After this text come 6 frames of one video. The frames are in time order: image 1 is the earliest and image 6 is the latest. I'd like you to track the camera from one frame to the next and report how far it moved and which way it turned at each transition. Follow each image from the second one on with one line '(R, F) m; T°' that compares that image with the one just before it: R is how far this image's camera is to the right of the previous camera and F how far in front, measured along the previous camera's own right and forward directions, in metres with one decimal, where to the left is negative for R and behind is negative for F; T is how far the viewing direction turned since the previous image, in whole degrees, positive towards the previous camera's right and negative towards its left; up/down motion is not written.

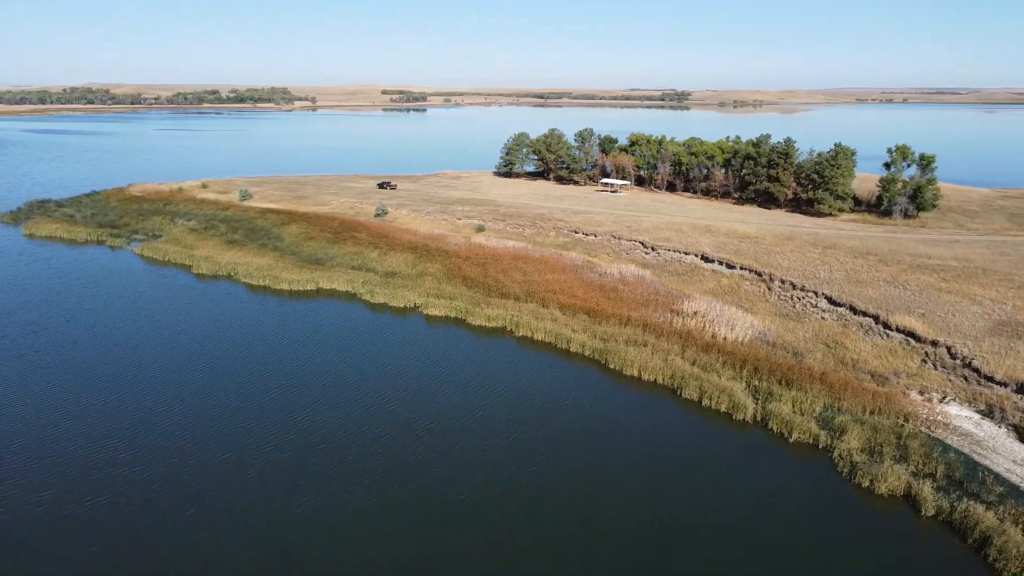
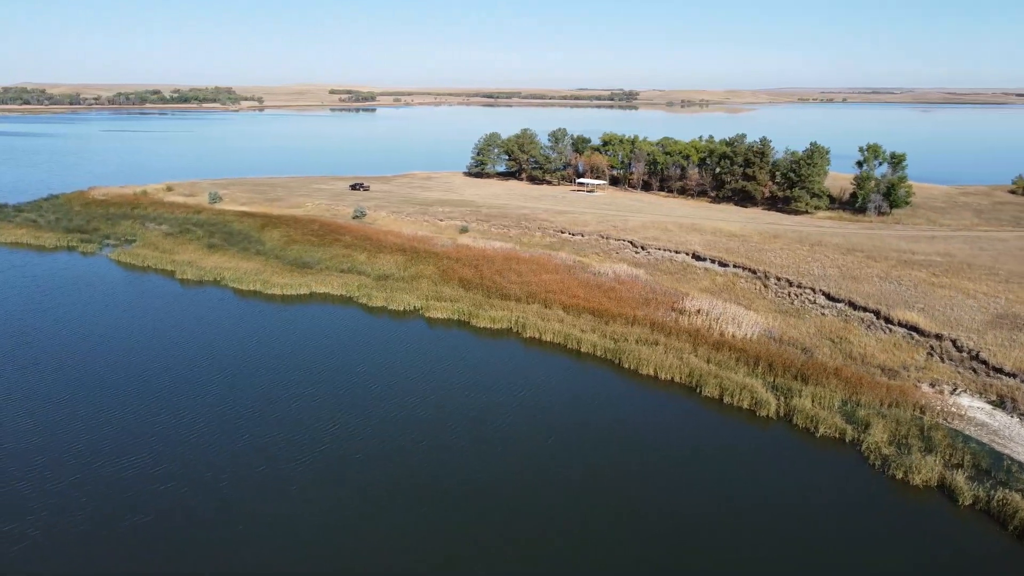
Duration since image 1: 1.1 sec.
(-1.6, +0.2) m; +3°
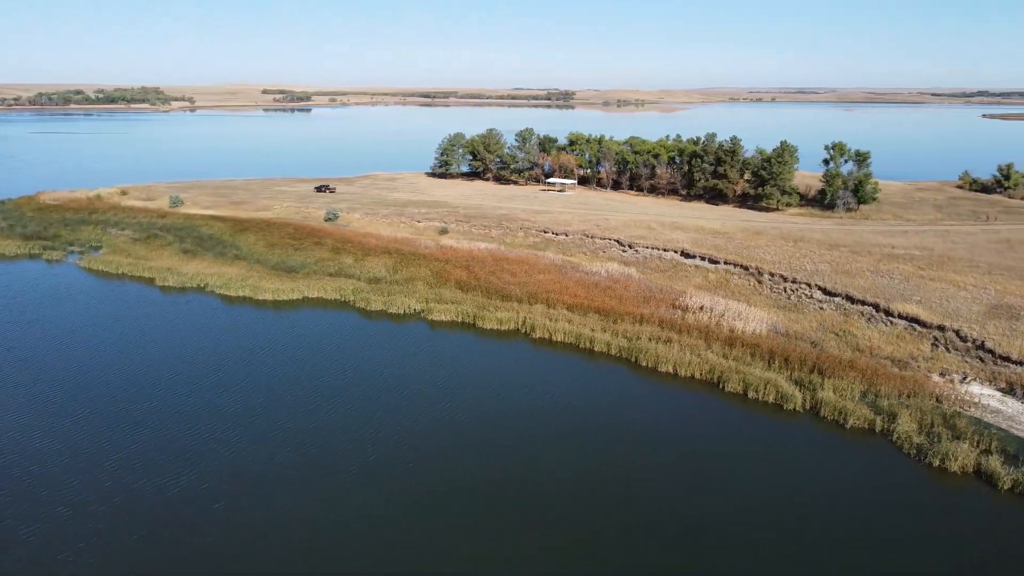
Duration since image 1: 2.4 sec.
(-2.1, +0.2) m; +4°
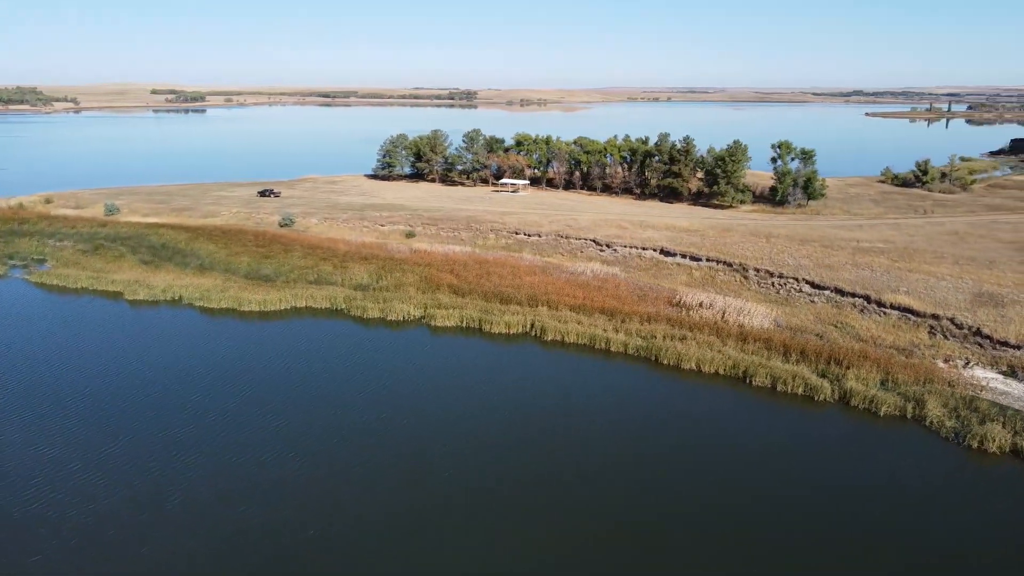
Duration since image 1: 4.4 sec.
(-3.1, +0.3) m; +6°
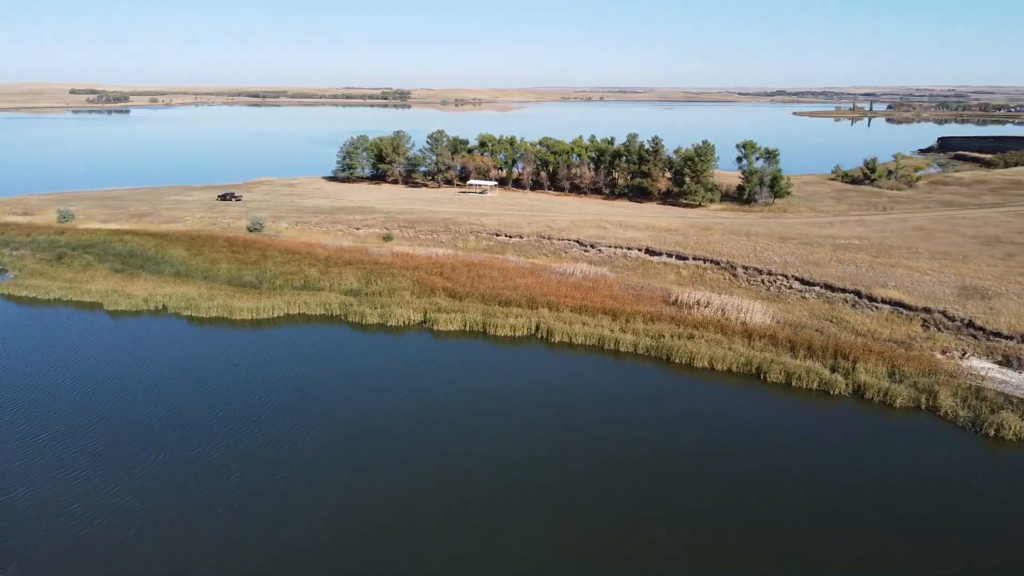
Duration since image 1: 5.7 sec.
(-2.1, +0.1) m; +4°
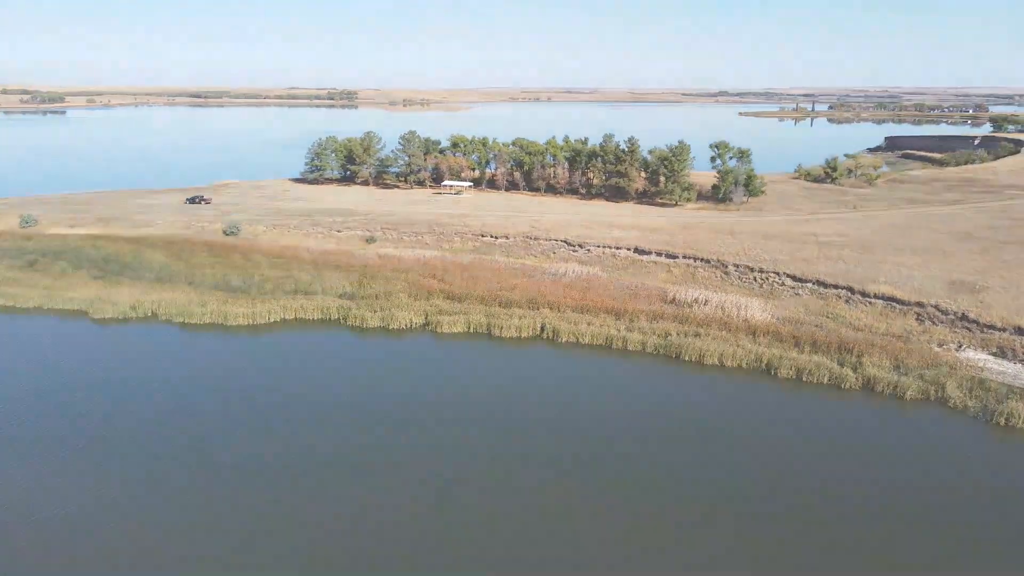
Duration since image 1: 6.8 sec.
(-1.7, 0.0) m; +3°
